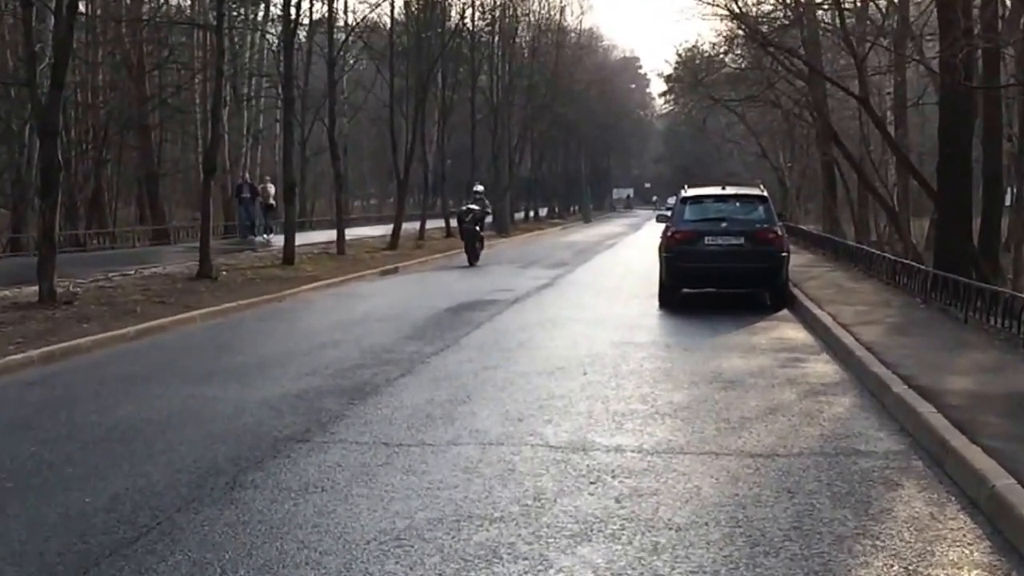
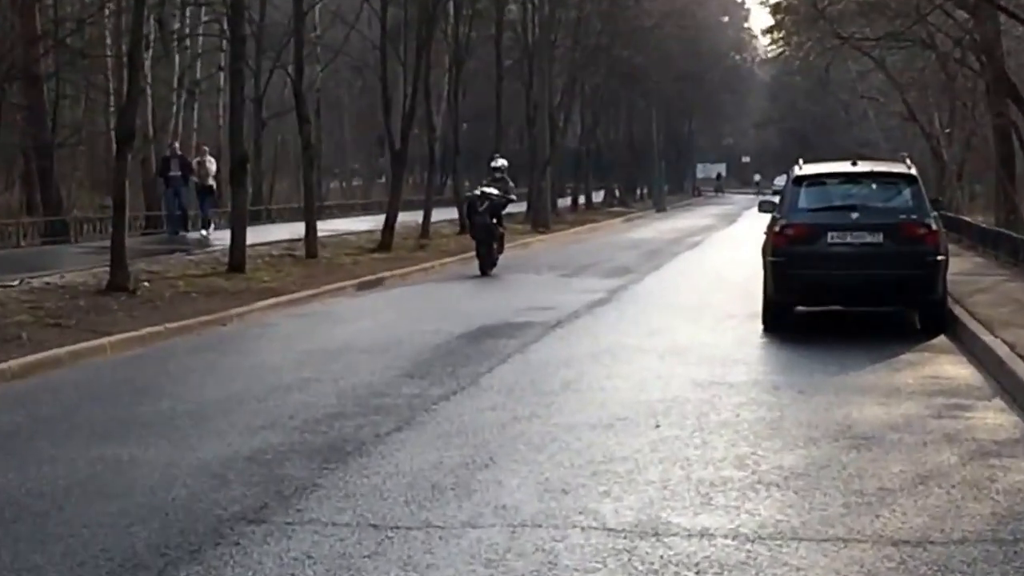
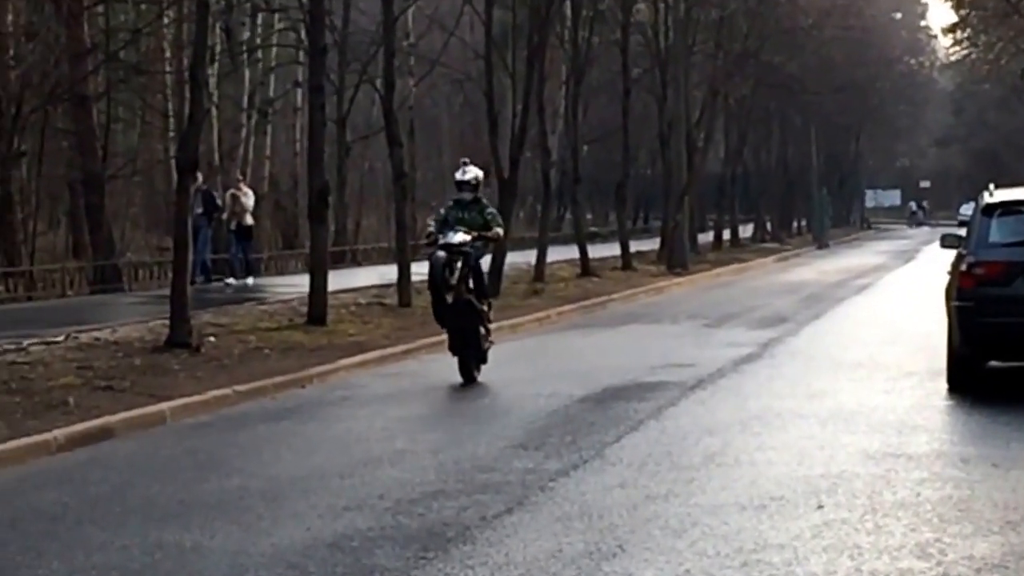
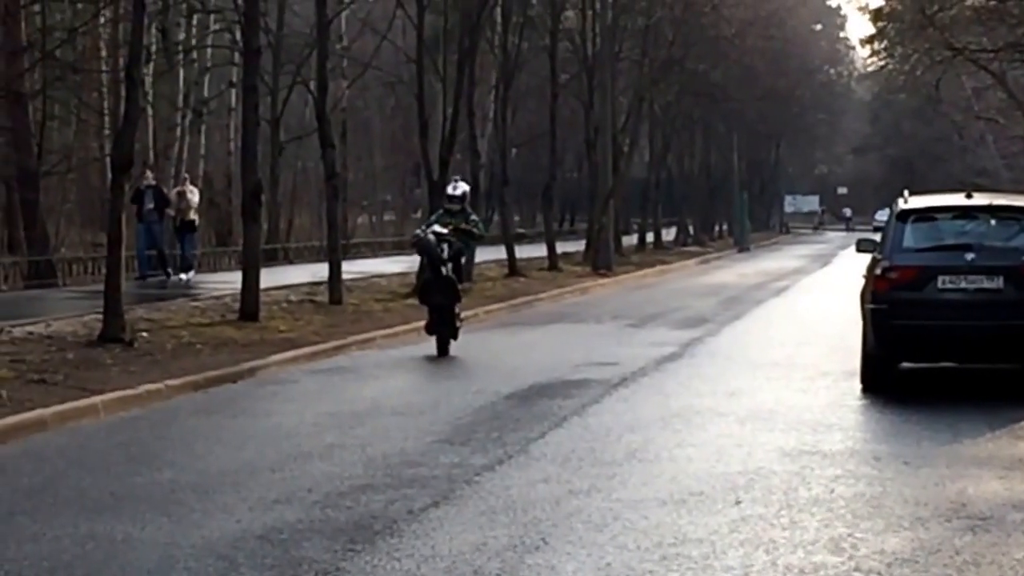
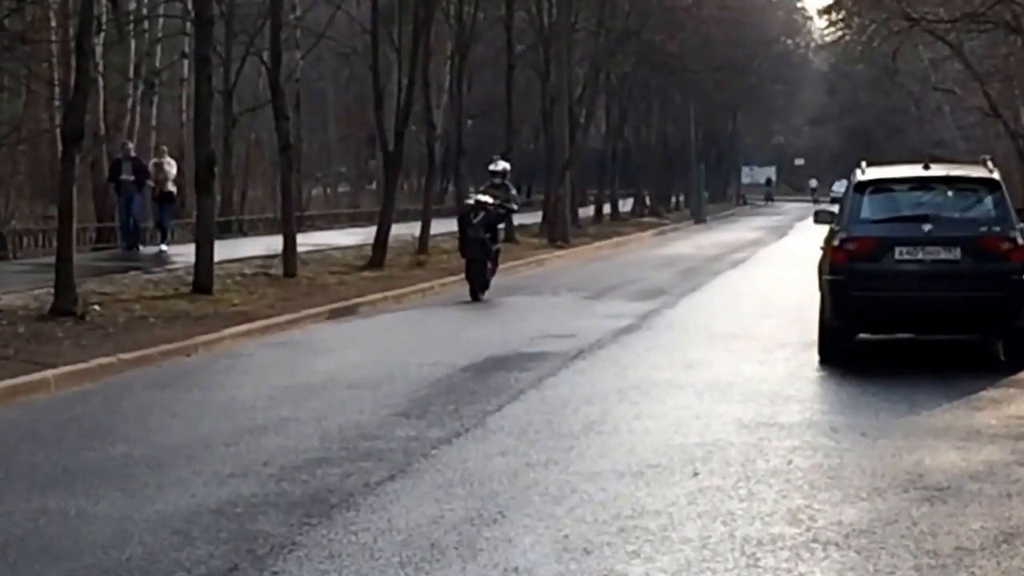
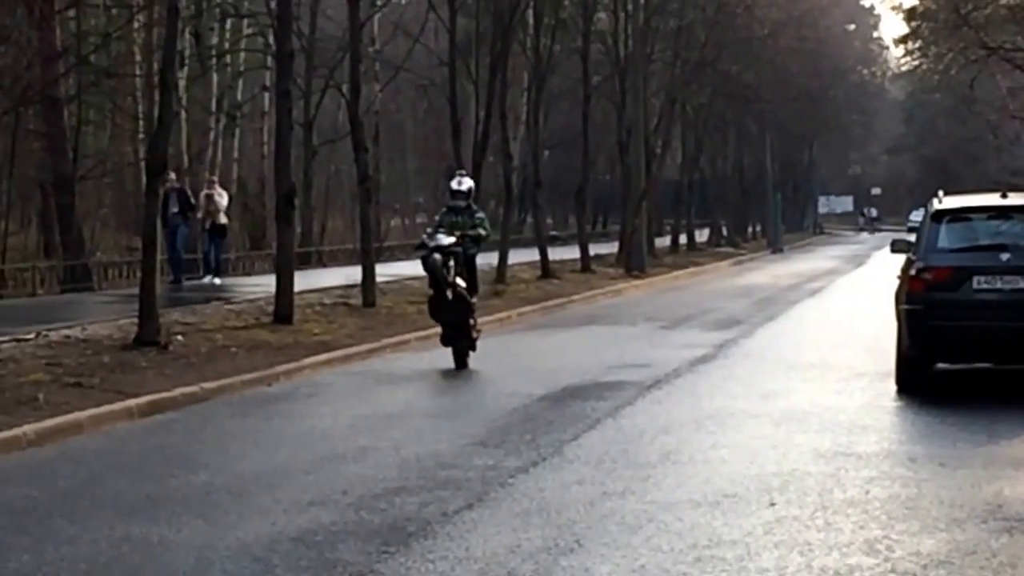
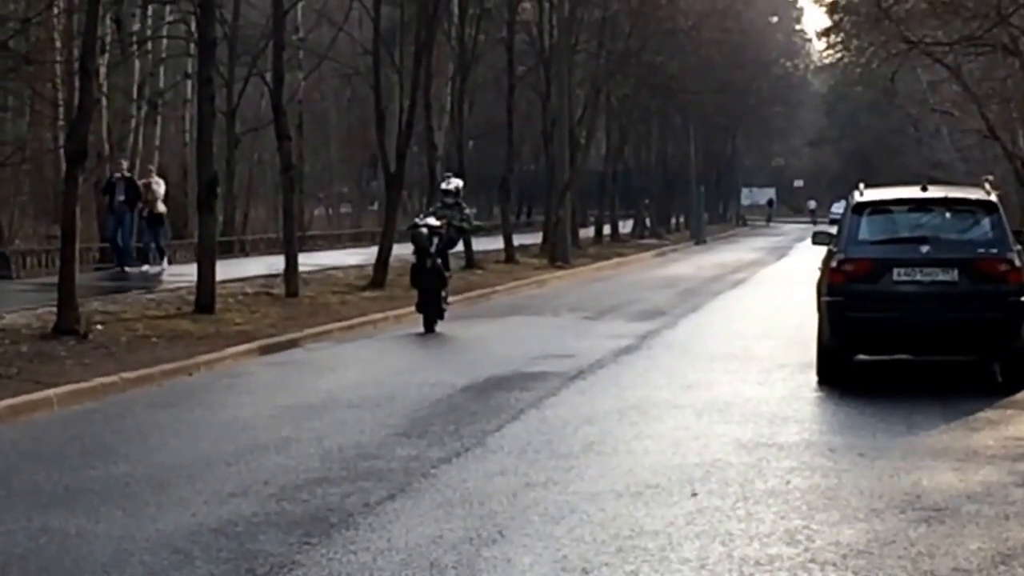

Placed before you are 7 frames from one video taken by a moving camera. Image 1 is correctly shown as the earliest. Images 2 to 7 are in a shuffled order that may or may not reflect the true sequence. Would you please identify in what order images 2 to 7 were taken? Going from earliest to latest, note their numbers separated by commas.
2, 5, 7, 4, 6, 3
